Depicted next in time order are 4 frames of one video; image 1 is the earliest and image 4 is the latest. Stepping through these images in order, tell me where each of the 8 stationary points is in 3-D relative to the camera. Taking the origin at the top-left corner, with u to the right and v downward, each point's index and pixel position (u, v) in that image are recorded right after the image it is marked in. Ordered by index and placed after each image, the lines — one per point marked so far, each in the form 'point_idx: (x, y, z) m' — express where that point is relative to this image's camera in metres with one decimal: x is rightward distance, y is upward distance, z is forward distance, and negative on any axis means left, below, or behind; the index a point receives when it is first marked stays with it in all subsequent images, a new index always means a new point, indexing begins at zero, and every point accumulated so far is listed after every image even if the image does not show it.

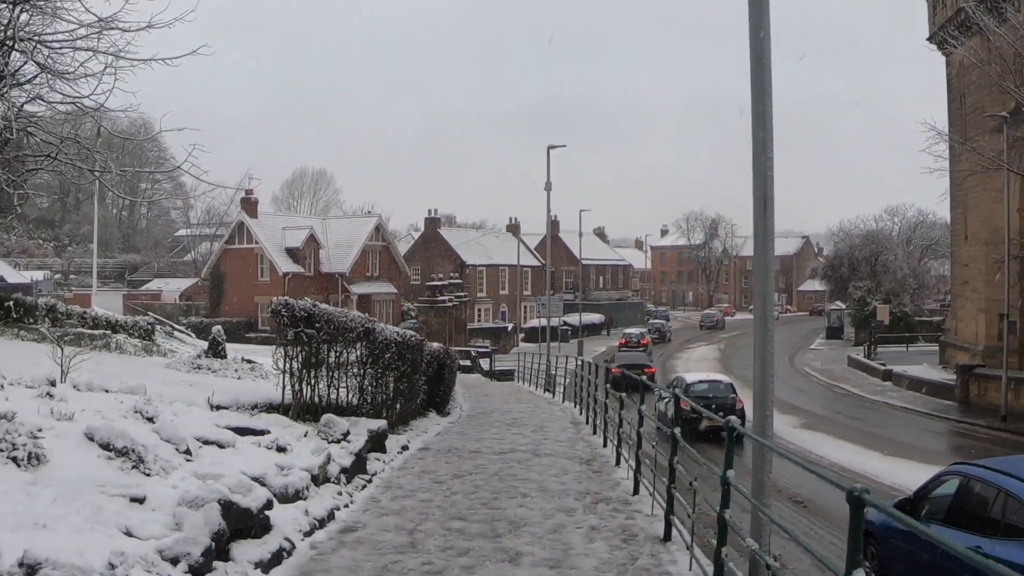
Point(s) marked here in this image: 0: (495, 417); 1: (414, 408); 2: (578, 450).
0: (-0.3, -2.2, +13.9) m
1: (-1.4, -1.7, +11.9) m
2: (+0.8, -1.9, +9.8) m
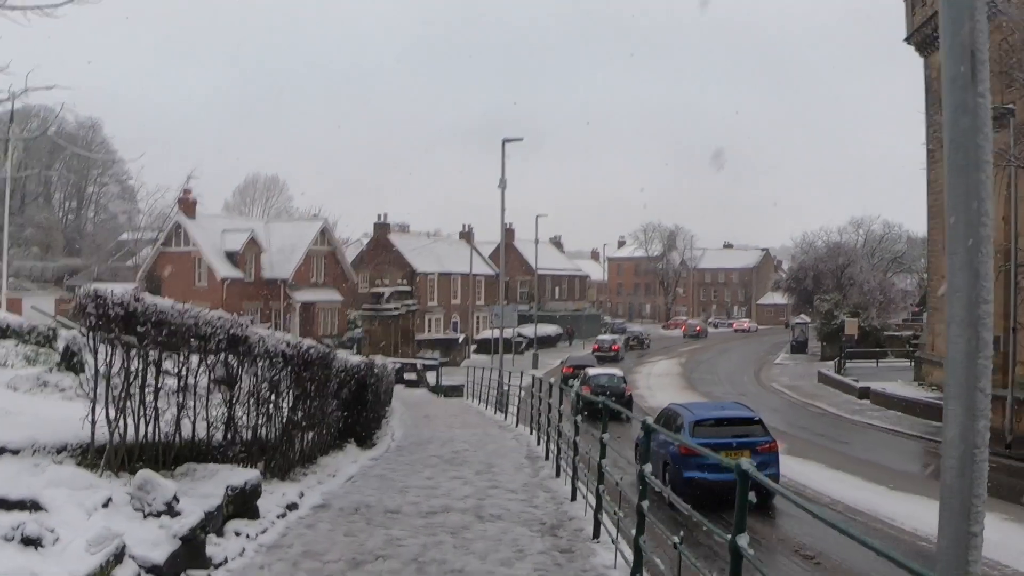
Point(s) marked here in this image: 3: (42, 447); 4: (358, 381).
0: (-1.1, -2.1, +11.1) m
1: (-2.1, -1.7, +9.0) m
2: (+0.2, -1.9, +7.1) m
3: (-3.2, -1.1, +5.7) m
4: (-1.9, -1.2, +10.2) m
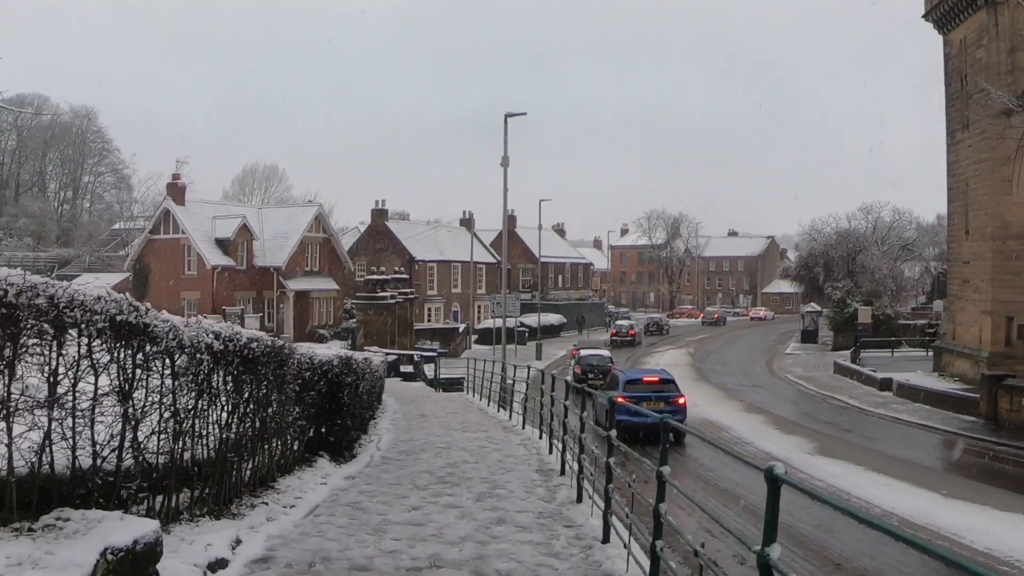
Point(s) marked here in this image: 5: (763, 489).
0: (-1.0, -1.9, +9.2) m
1: (-2.0, -1.4, +7.1) m
2: (+0.3, -1.7, +5.2) m
3: (-3.2, -0.9, +3.8) m
4: (-1.8, -0.9, +8.2) m
5: (+4.1, -3.3, +13.9) m
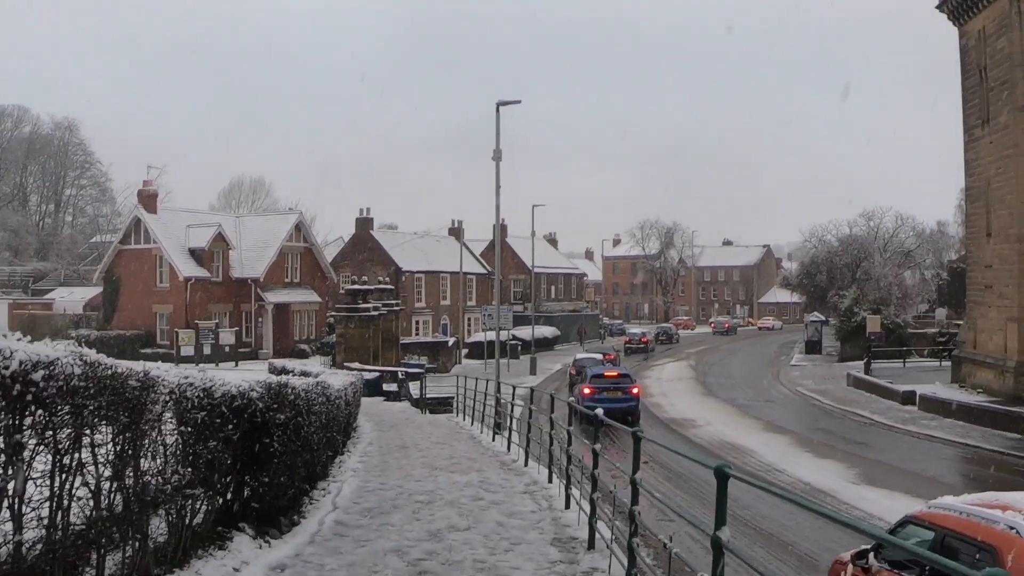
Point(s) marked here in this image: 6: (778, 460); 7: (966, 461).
0: (-0.9, -1.9, +6.5) m
1: (-1.9, -1.4, +4.4) m
2: (+0.4, -1.6, +2.5) m
3: (-3.0, -0.8, +1.1) m
4: (-1.7, -0.9, +5.6) m
5: (+4.1, -3.3, +11.3) m
6: (+6.0, -3.9, +18.7) m
7: (+10.6, -4.0, +19.2) m
